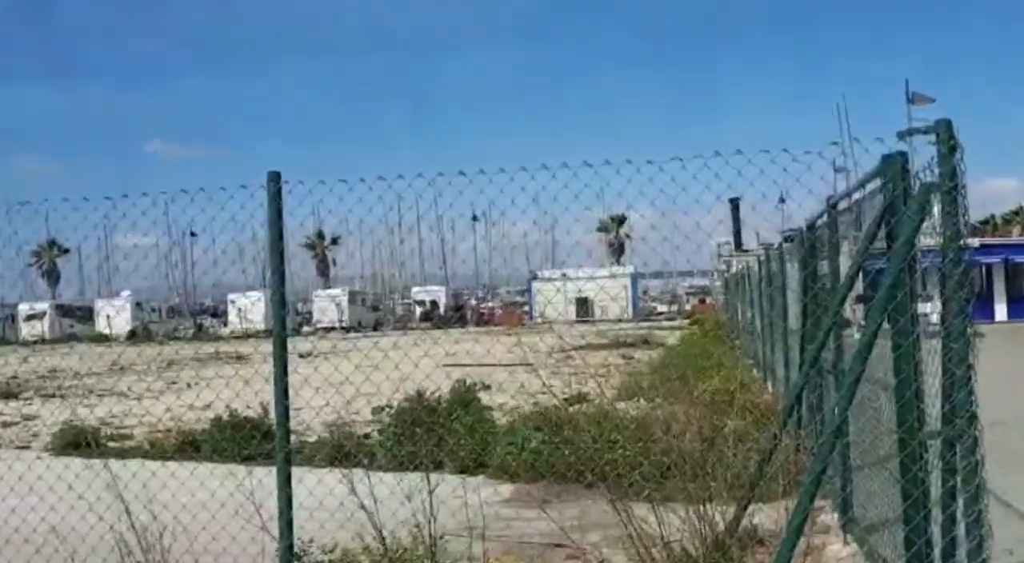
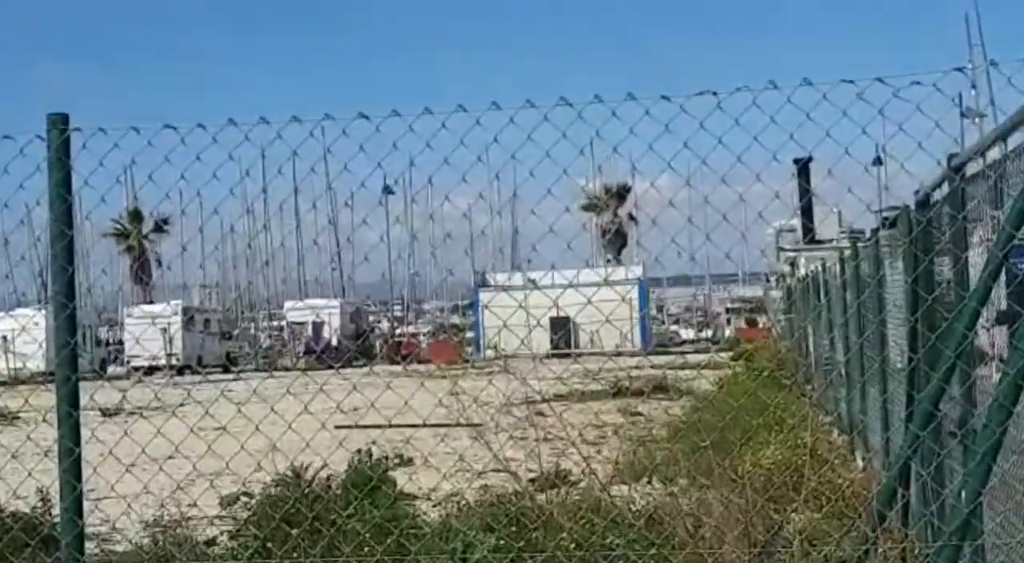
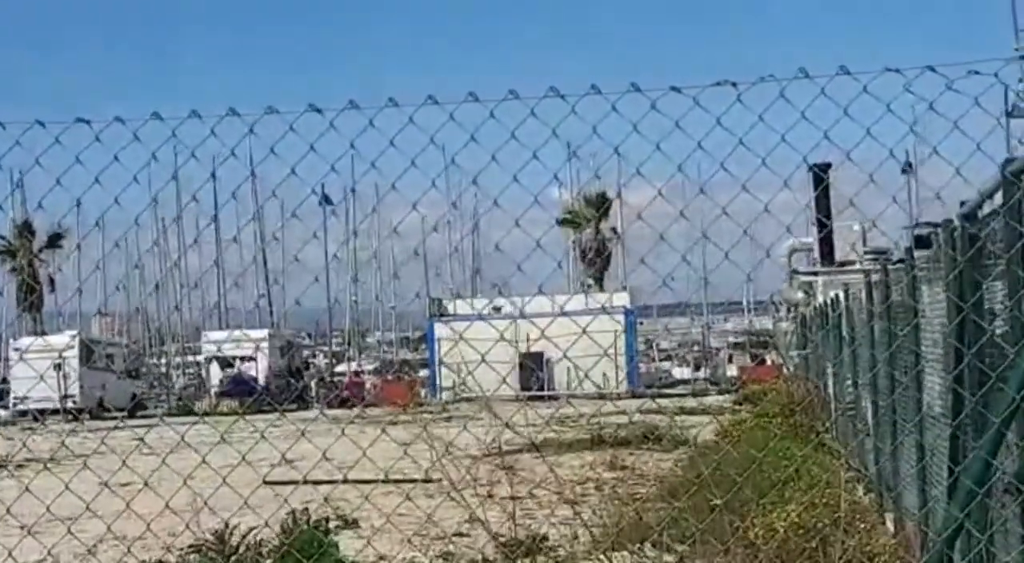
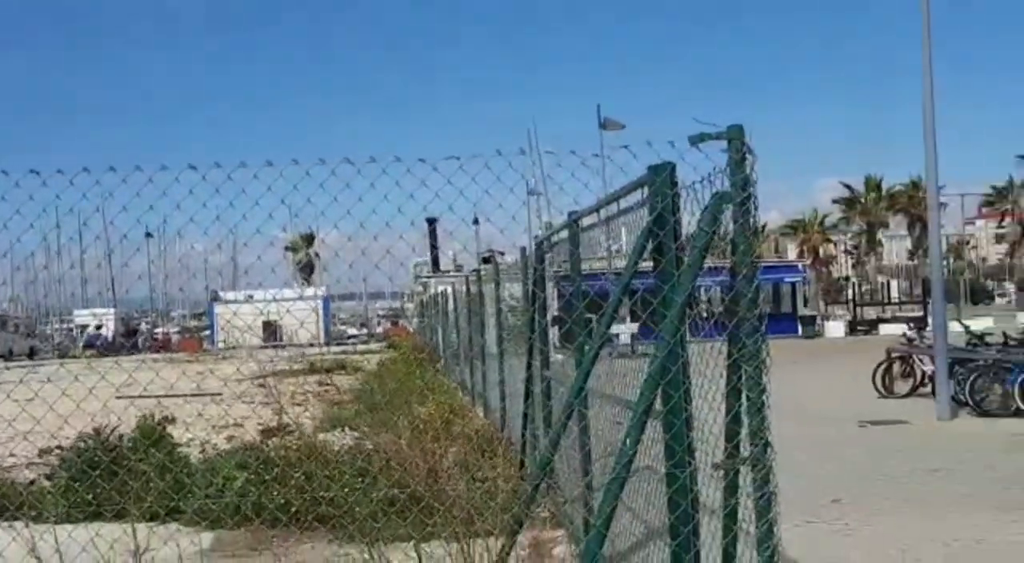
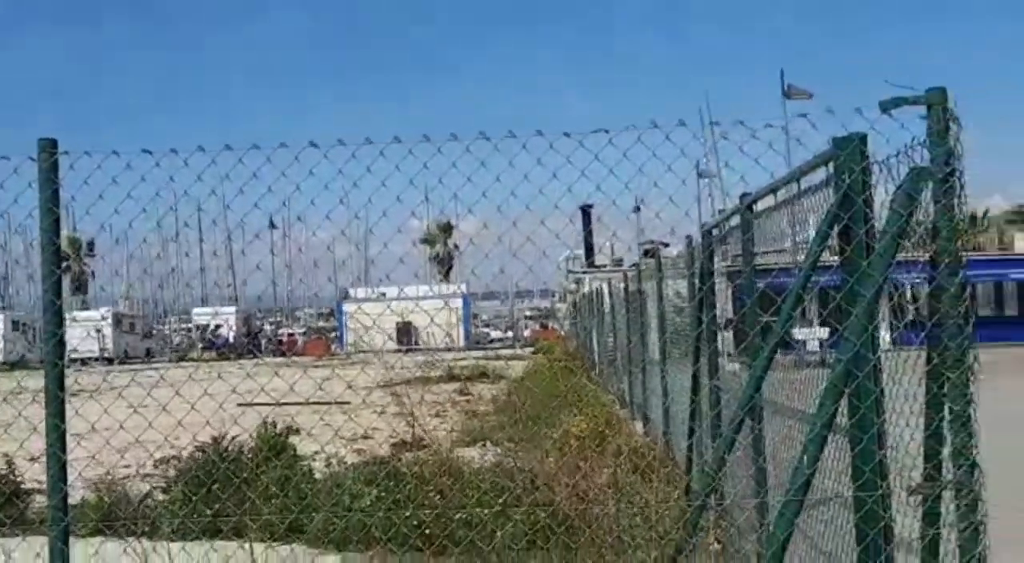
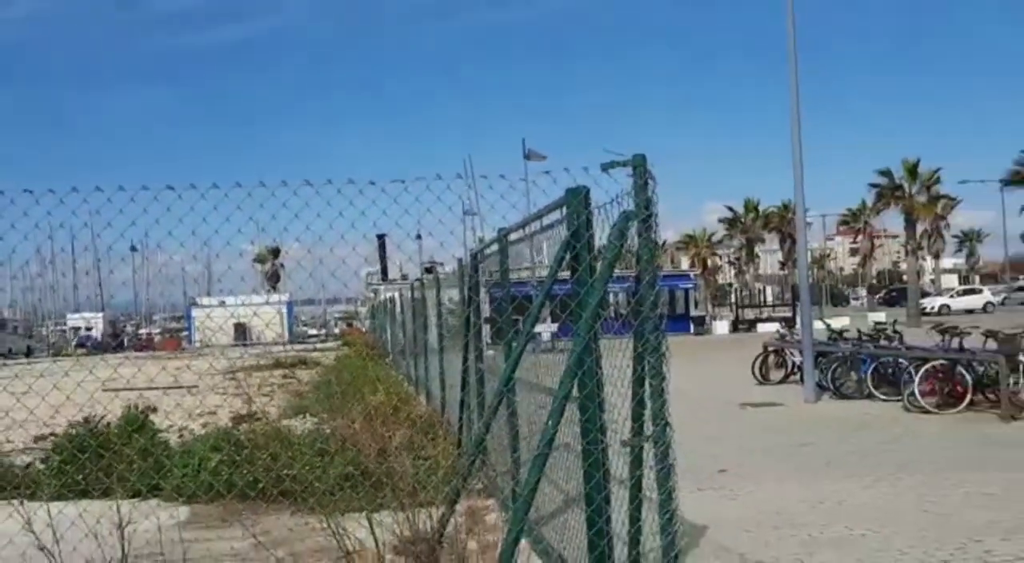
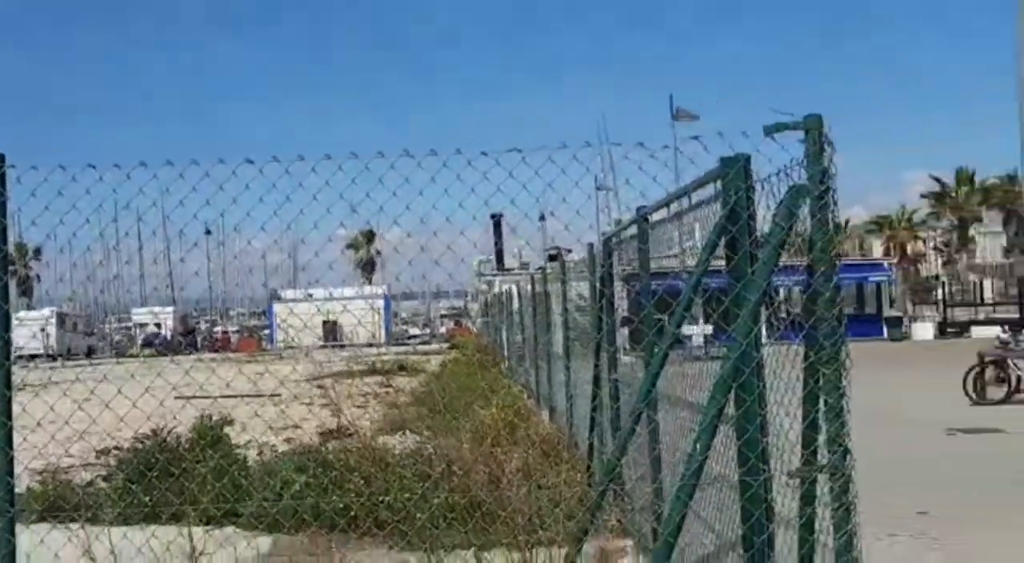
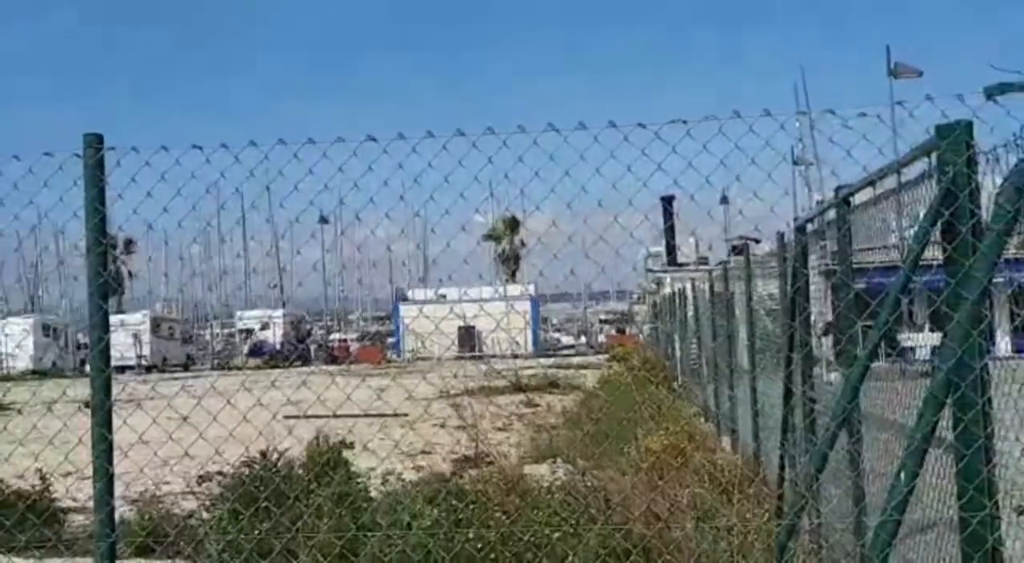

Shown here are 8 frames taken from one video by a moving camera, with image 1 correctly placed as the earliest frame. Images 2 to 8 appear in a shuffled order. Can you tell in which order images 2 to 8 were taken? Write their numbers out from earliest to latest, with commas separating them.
2, 3, 8, 5, 7, 4, 6
